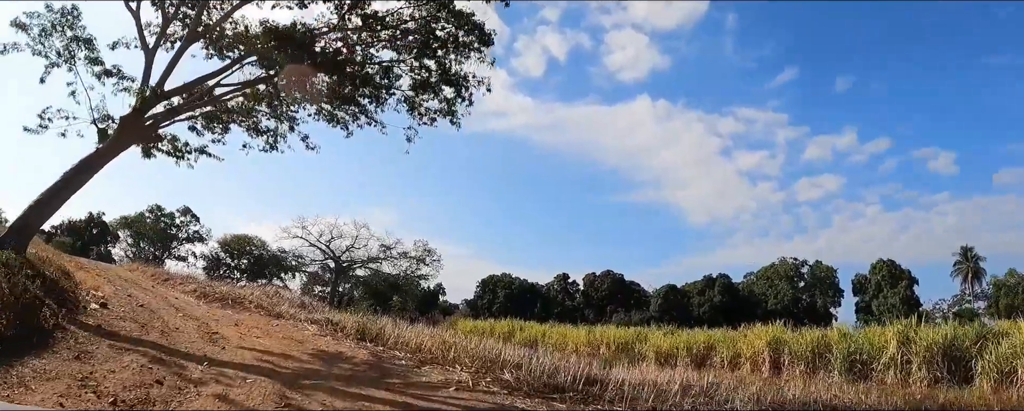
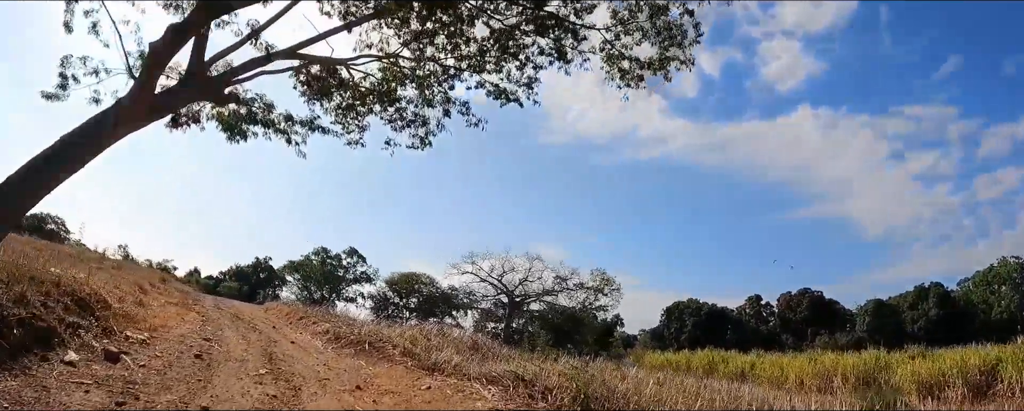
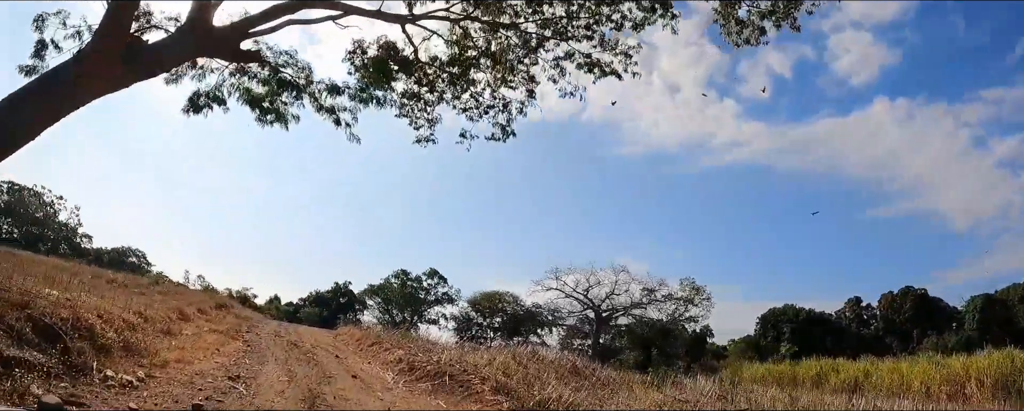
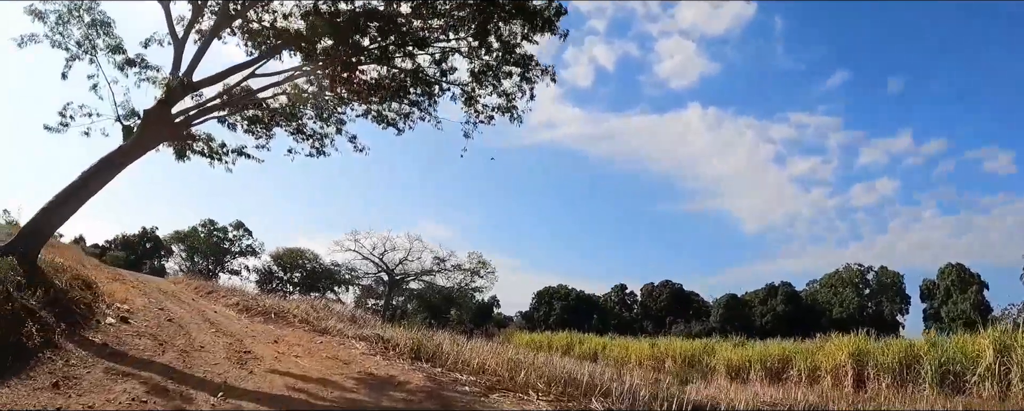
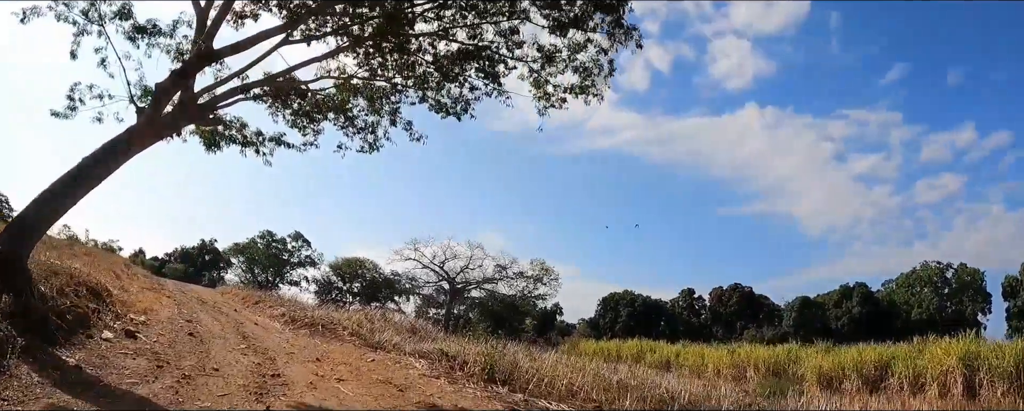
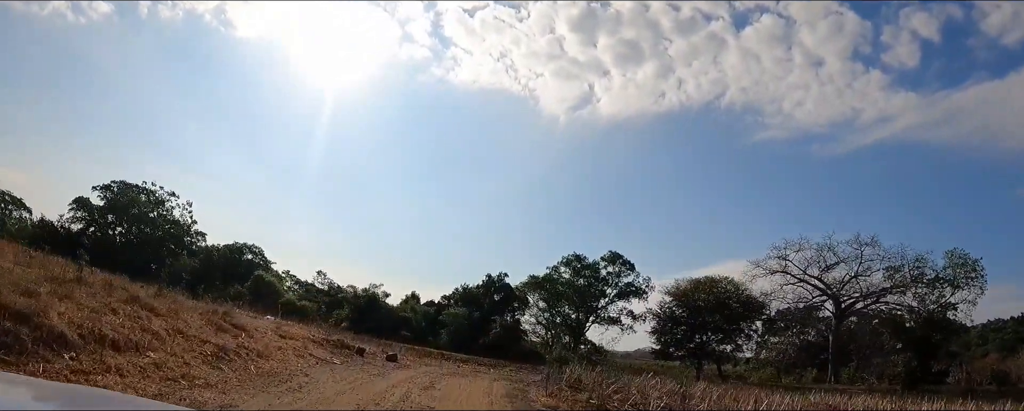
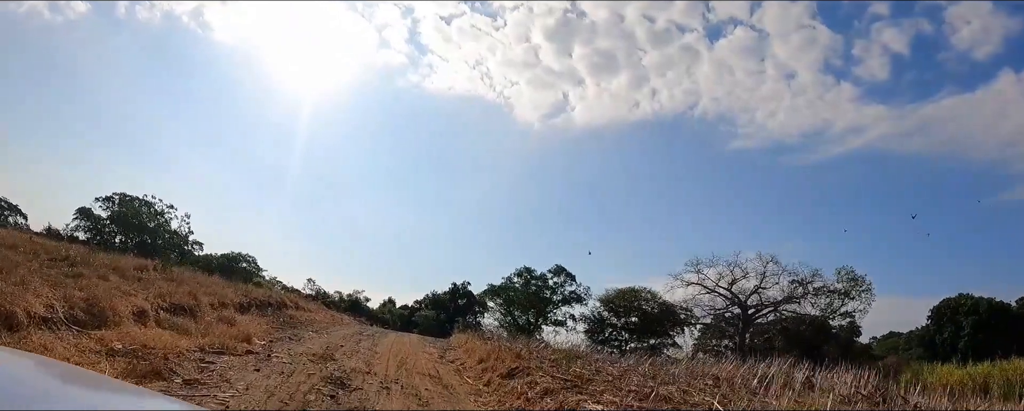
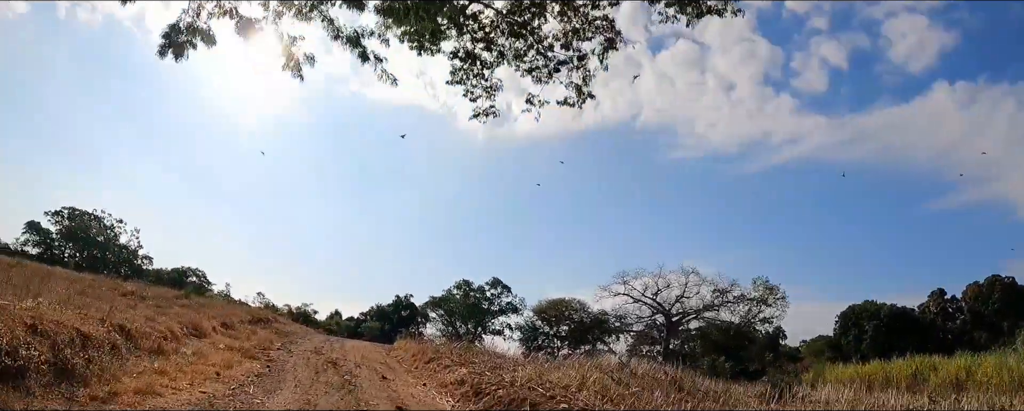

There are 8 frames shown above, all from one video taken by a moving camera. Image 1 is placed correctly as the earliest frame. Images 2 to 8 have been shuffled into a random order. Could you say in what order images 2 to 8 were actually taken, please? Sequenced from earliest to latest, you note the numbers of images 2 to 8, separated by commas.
4, 5, 2, 3, 8, 7, 6
